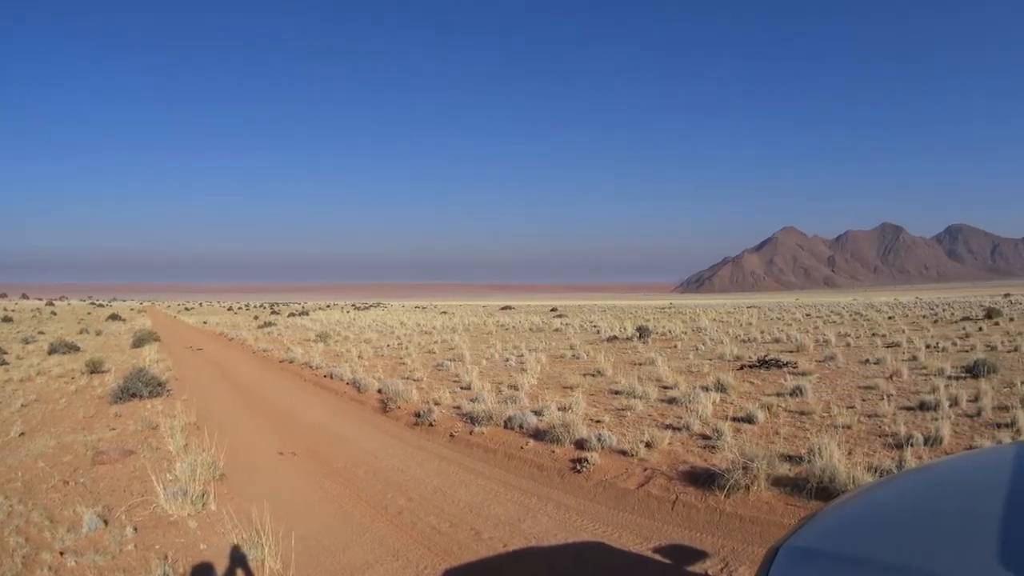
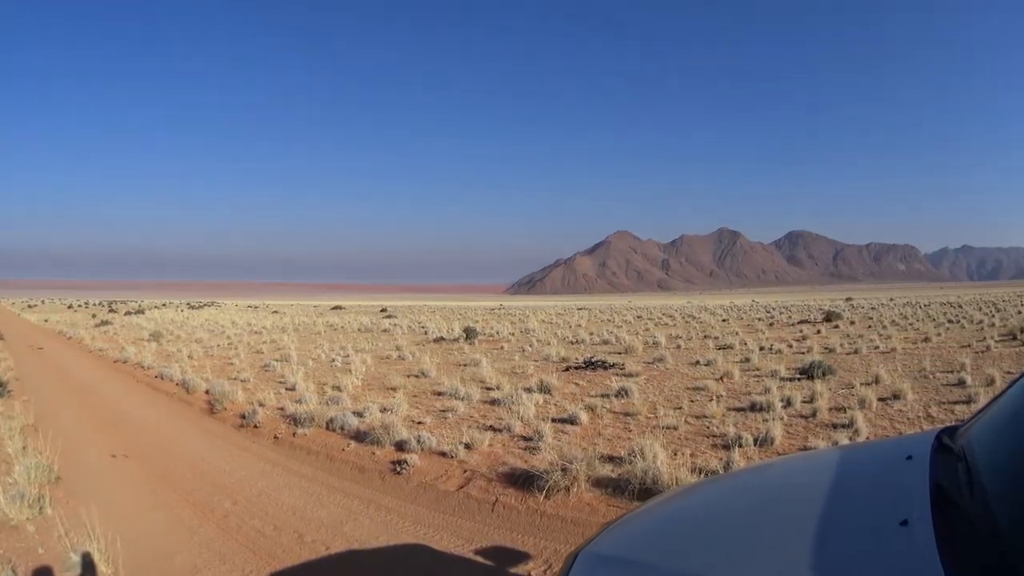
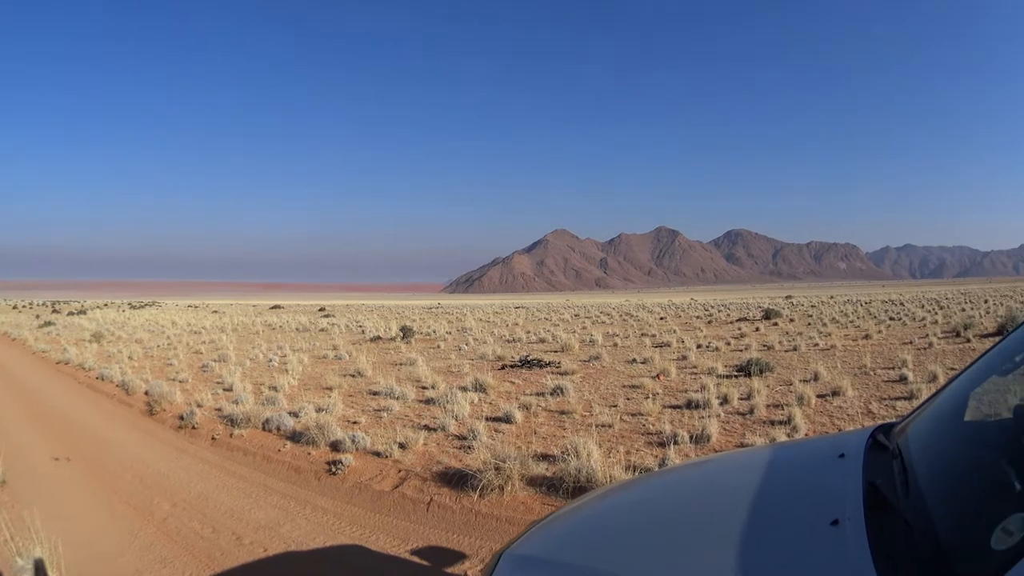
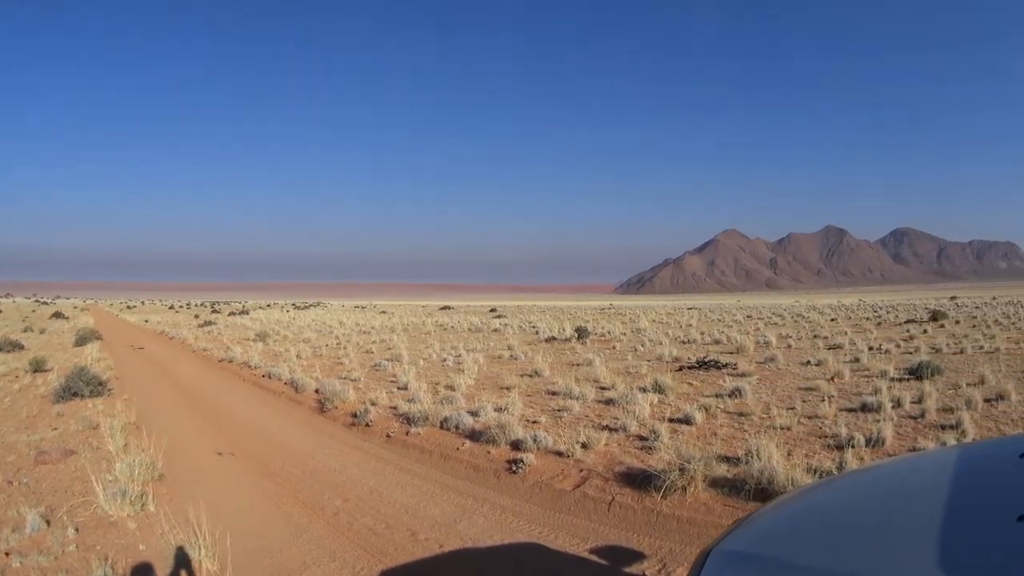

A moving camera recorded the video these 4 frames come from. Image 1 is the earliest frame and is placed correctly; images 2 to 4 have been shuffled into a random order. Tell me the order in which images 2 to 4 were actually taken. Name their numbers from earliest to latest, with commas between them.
4, 2, 3
